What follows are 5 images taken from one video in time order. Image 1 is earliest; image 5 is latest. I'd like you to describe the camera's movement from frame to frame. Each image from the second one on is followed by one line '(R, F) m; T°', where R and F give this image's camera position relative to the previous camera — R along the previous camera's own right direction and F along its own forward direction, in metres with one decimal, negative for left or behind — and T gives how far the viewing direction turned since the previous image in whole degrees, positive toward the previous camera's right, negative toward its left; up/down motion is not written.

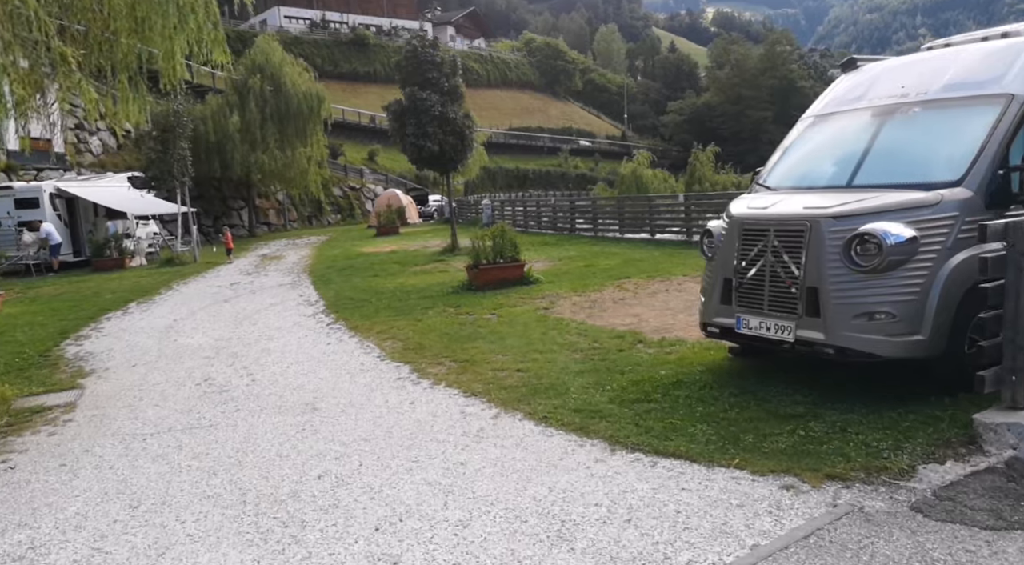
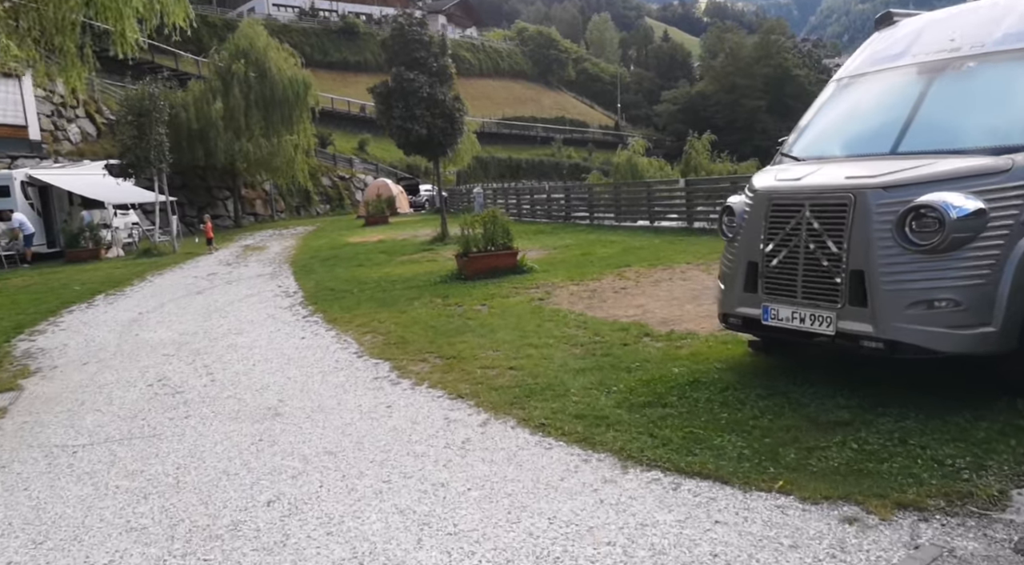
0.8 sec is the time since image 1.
(0.0, +0.9) m; +1°
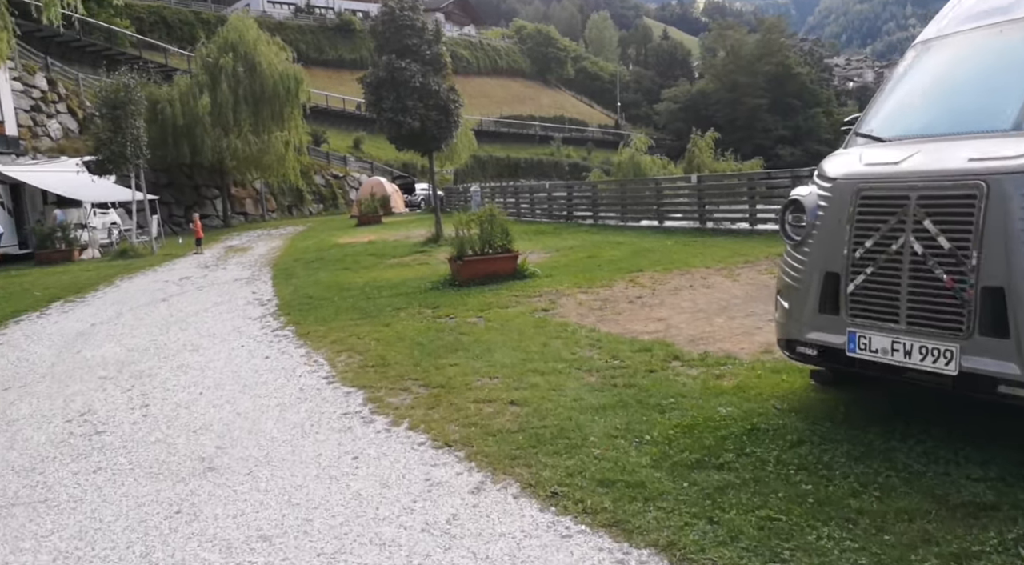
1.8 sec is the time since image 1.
(0.0, +1.3) m; 0°
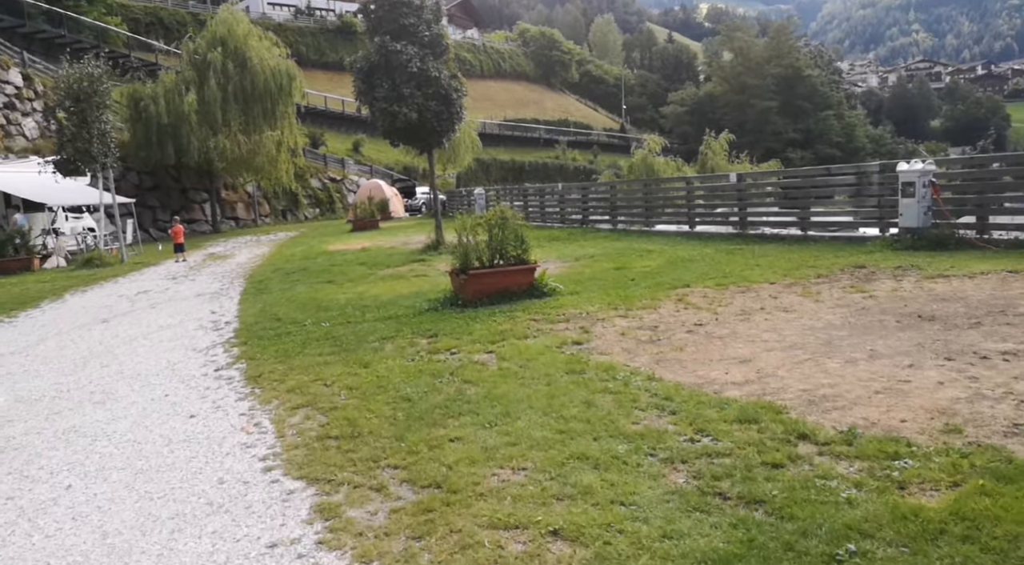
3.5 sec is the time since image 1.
(-0.2, +2.2) m; 0°
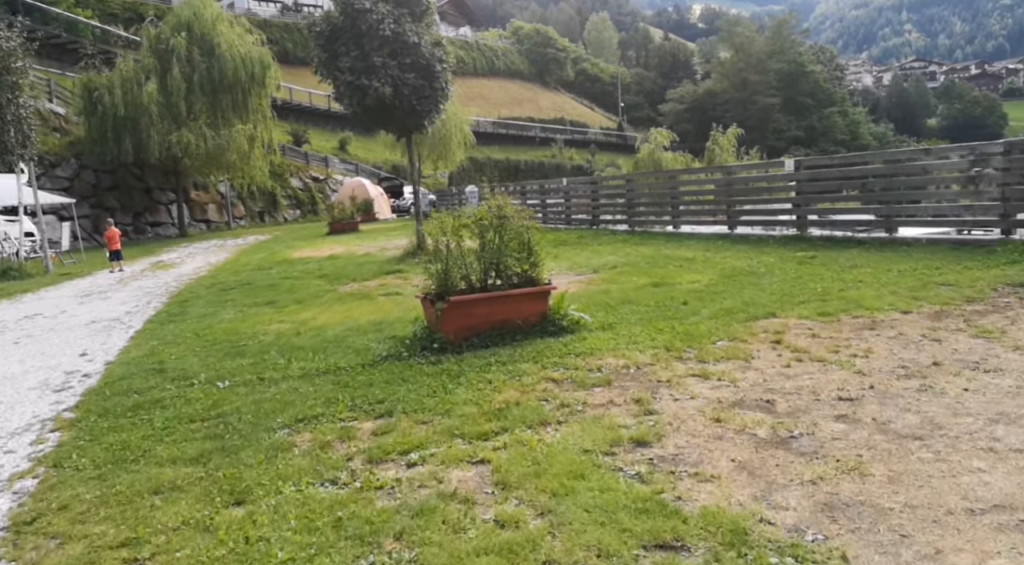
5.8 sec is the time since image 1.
(-0.1, +3.1) m; 0°
